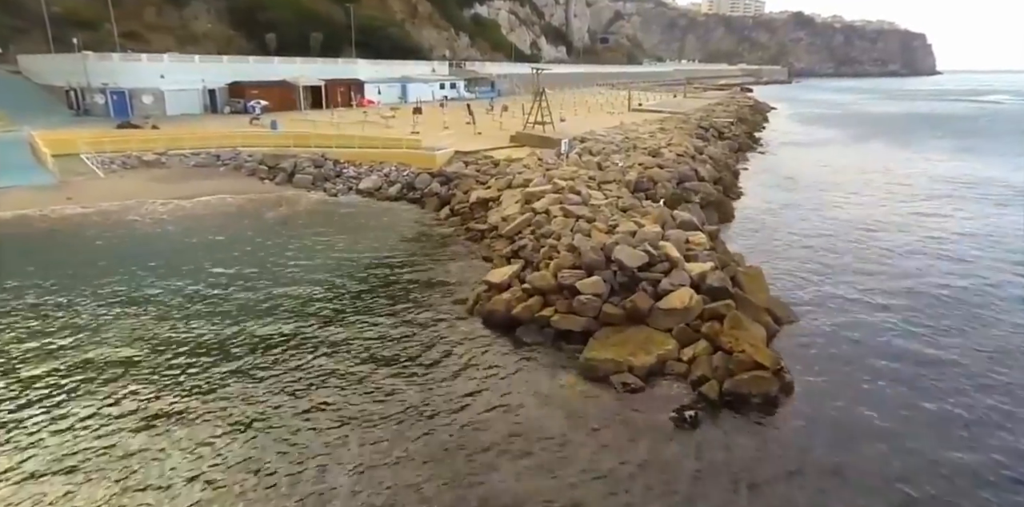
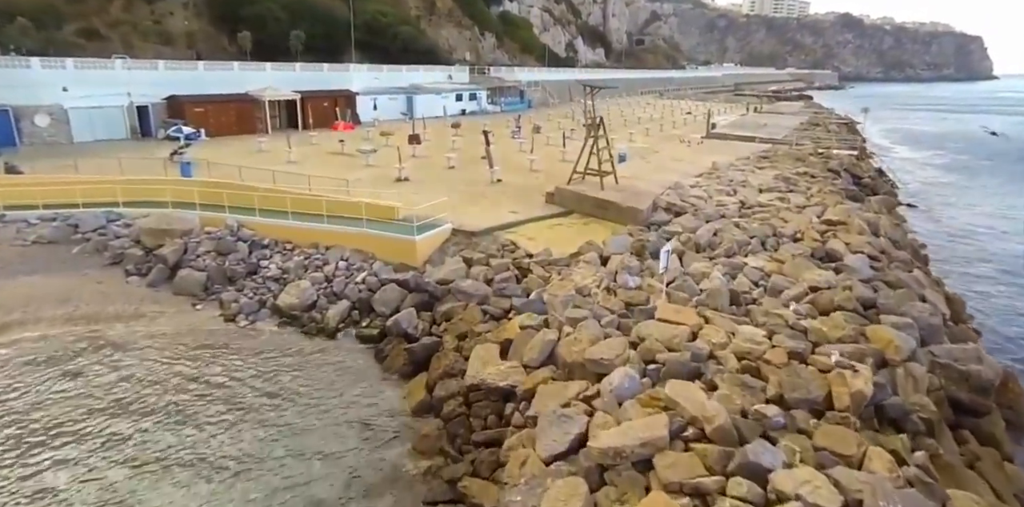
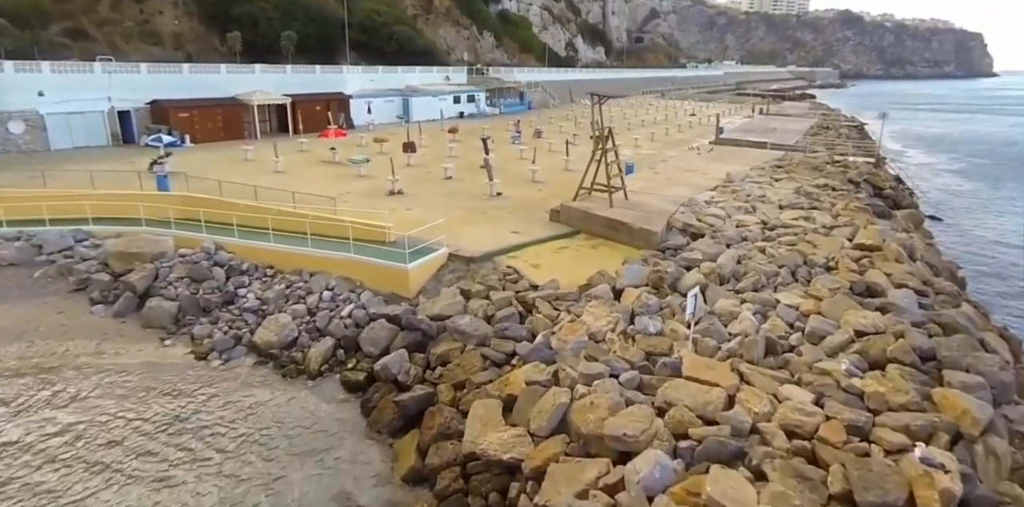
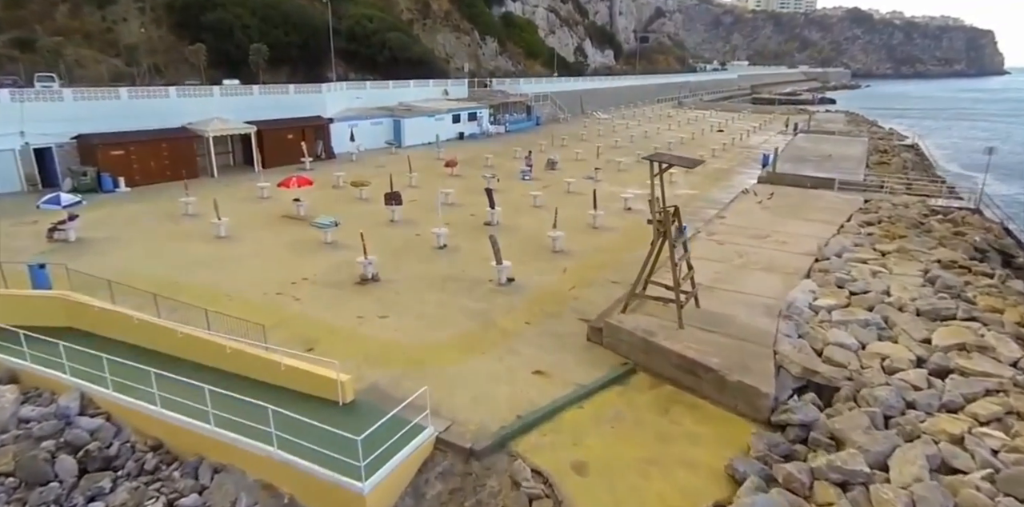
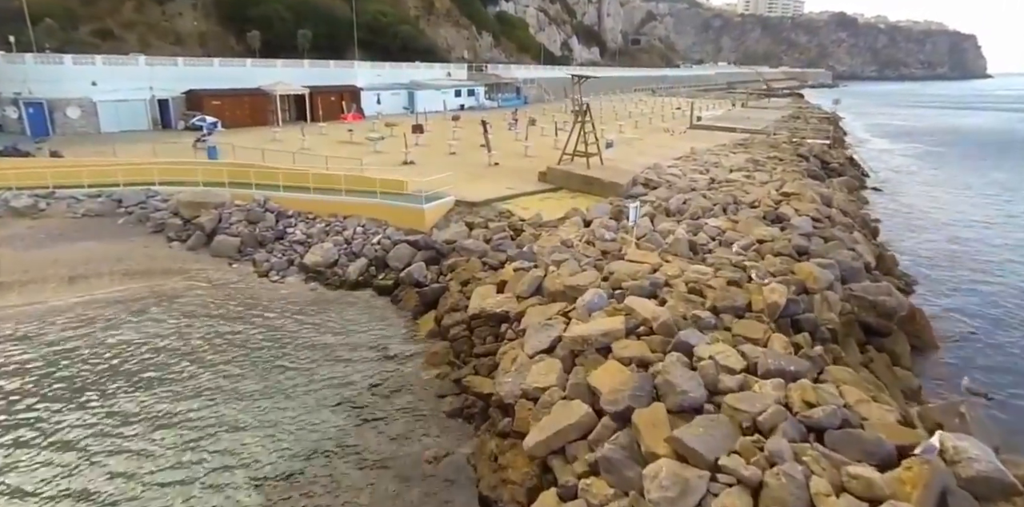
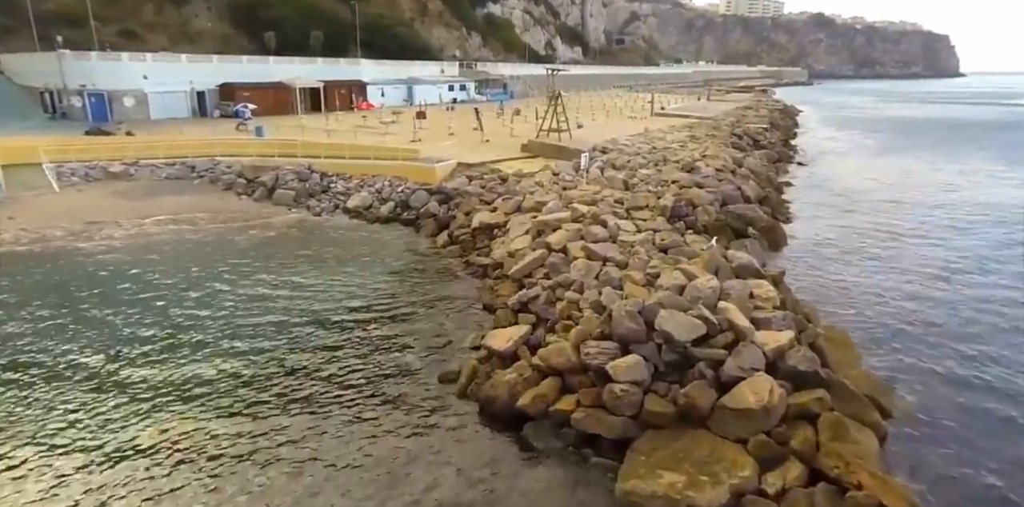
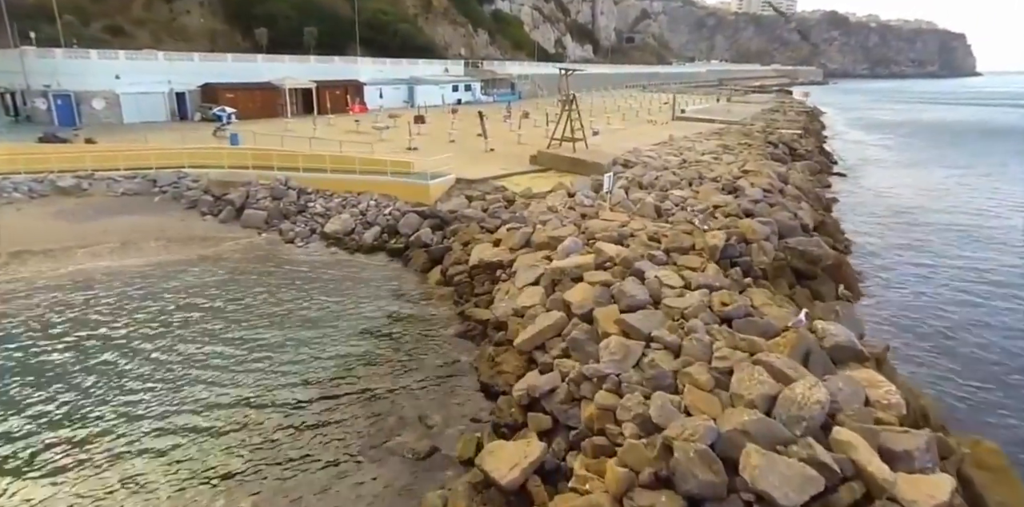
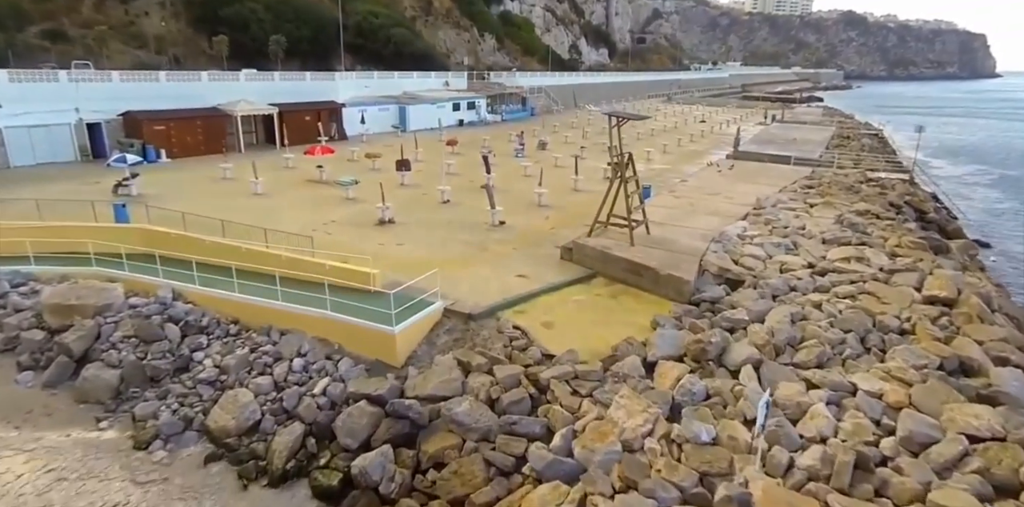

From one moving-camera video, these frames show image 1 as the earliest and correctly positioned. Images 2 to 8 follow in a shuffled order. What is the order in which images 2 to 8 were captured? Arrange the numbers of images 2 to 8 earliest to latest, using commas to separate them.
6, 7, 5, 2, 3, 8, 4
